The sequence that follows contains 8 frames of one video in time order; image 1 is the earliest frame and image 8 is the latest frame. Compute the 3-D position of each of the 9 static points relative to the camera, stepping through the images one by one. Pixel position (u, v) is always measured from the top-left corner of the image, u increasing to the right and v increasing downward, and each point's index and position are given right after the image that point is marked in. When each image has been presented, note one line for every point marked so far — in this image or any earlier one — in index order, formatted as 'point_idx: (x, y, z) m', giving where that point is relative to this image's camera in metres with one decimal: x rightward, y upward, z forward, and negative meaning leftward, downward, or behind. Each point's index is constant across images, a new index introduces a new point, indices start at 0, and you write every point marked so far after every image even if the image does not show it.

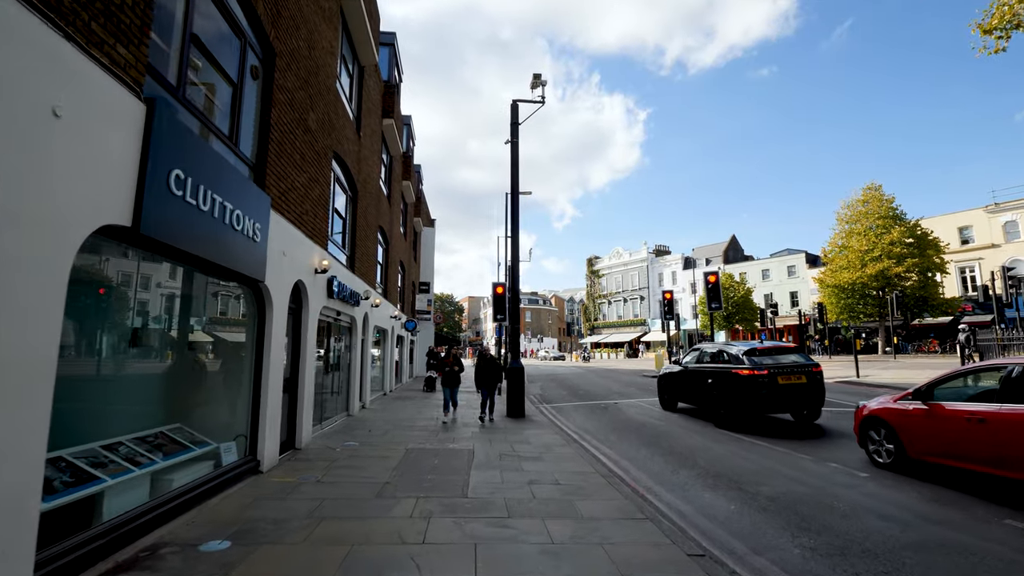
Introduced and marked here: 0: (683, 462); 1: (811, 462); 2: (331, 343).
0: (+2.4, -2.4, +7.3) m
1: (+4.1, -2.4, +7.1) m
2: (-3.5, -1.1, +10.0) m
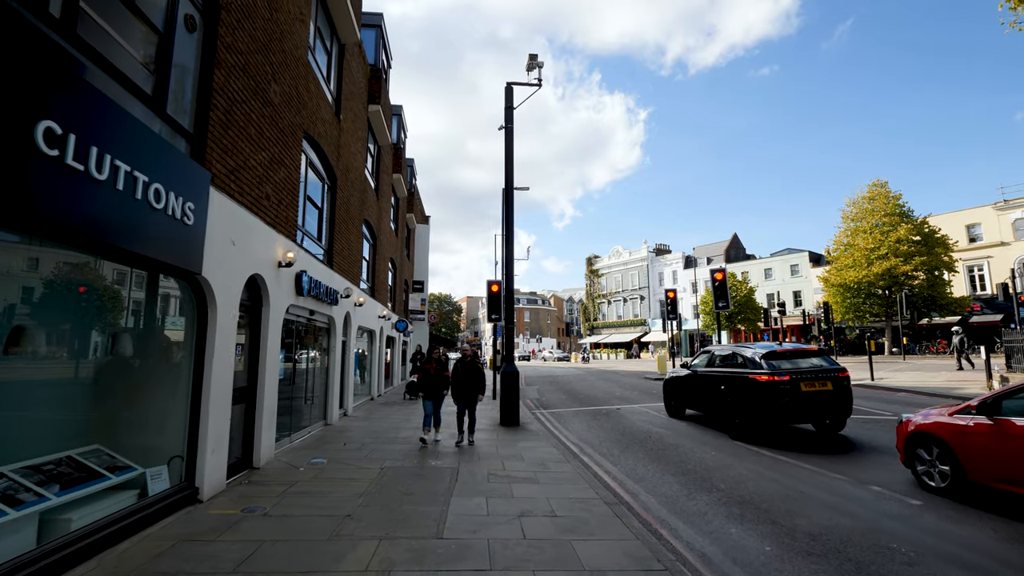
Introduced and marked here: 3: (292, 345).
0: (+2.3, -2.4, +6.3) m
1: (+4.0, -2.3, +6.1) m
2: (-3.6, -1.0, +9.1) m
3: (-3.6, -0.9, +8.5) m
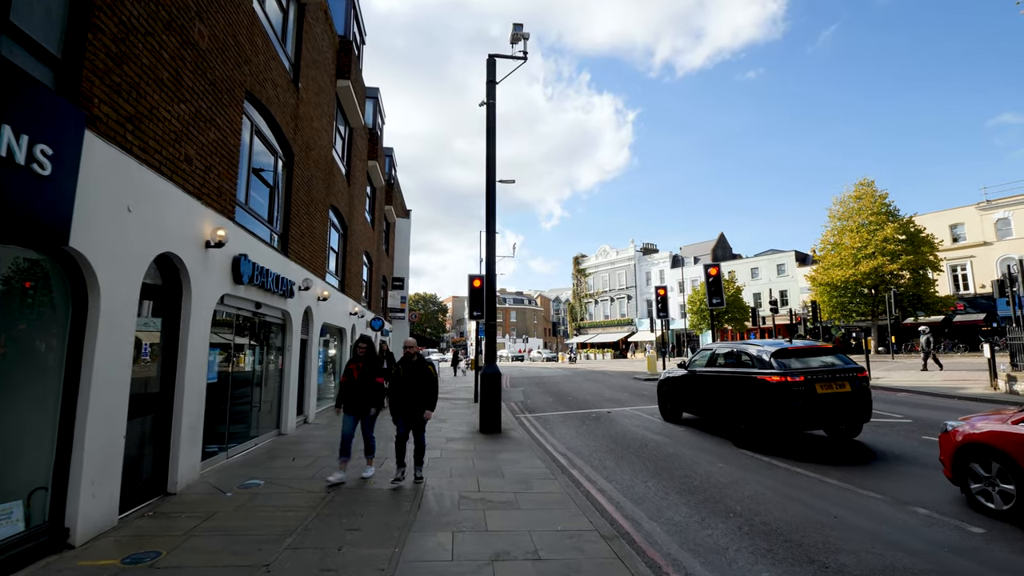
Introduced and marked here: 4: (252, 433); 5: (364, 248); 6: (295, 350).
0: (+2.0, -2.2, +5.3) m
1: (+3.7, -2.1, +5.1) m
2: (-4.0, -0.8, +7.9) m
3: (-3.9, -0.8, +7.3) m
4: (-4.1, -2.3, +8.2) m
5: (-5.1, +1.4, +17.7) m
6: (-4.0, -1.1, +9.5) m
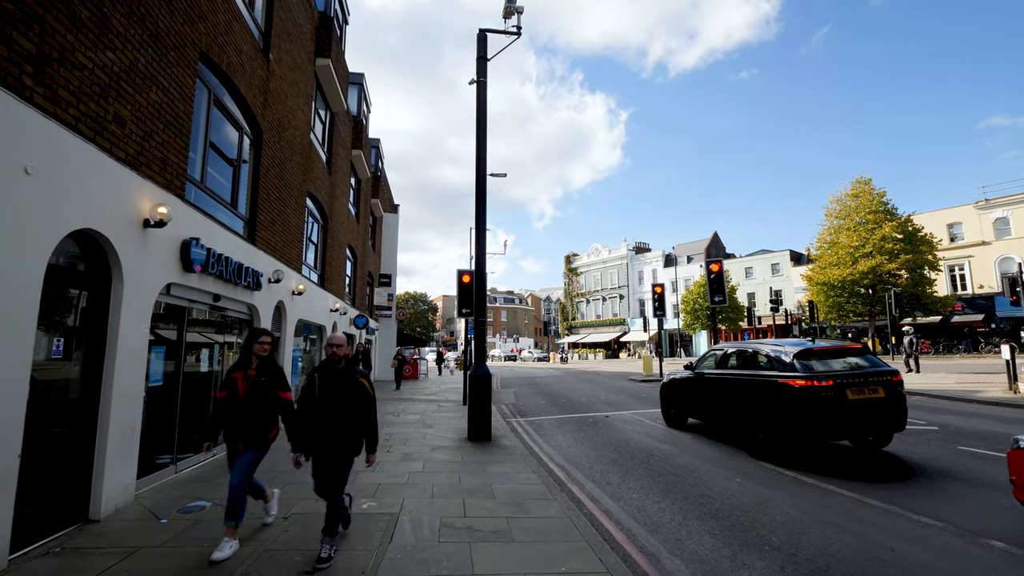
0: (+2.0, -2.1, +4.4) m
1: (+3.7, -2.1, +4.3) m
2: (-4.1, -0.7, +6.9) m
3: (-4.0, -0.6, +6.4) m
4: (-4.2, -2.2, +7.2) m
5: (-5.3, +1.5, +16.8) m
6: (-4.1, -1.0, +8.6) m
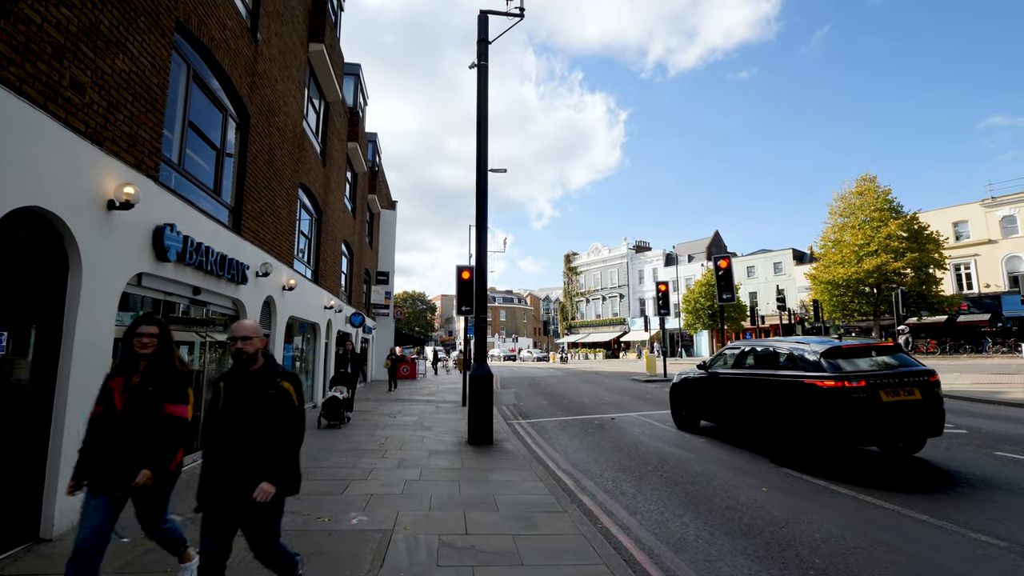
0: (+2.0, -2.0, +3.9) m
1: (+3.7, -2.0, +3.8) m
2: (-4.0, -0.6, +6.4) m
3: (-3.9, -0.5, +5.8) m
4: (-4.2, -2.1, +6.7) m
5: (-5.3, +1.6, +16.2) m
6: (-4.1, -0.9, +8.1) m
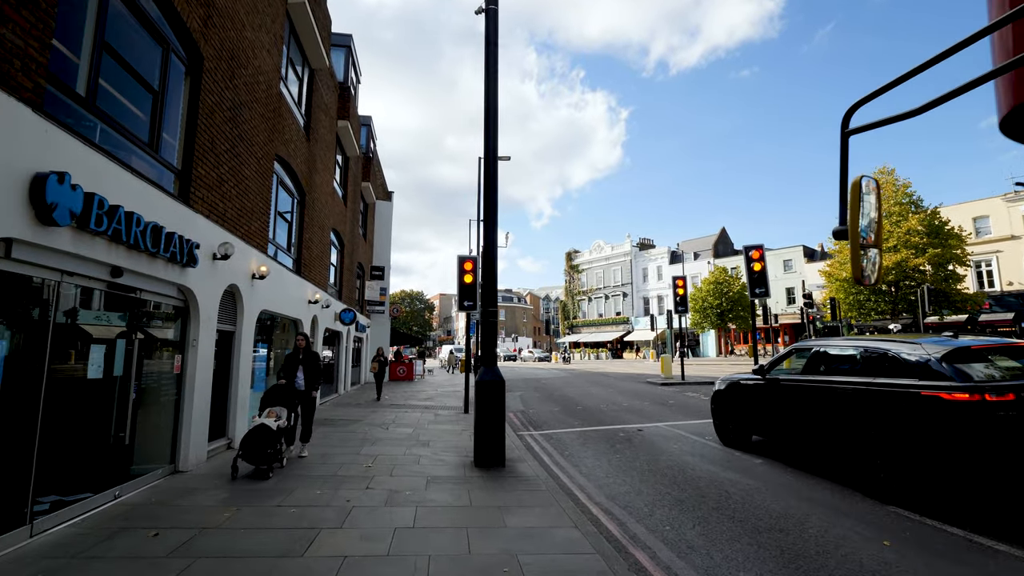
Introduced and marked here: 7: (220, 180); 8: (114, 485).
0: (+2.3, -1.9, +2.4) m
1: (+3.9, -1.8, +2.2) m
2: (-3.8, -0.4, +4.8) m
3: (-3.7, -0.4, +4.2) m
4: (-3.9, -1.9, +5.1) m
5: (-5.1, +1.8, +14.6) m
6: (-3.9, -0.7, +6.5) m
7: (-3.9, +1.4, +7.0) m
8: (-3.9, -2.0, +5.3) m
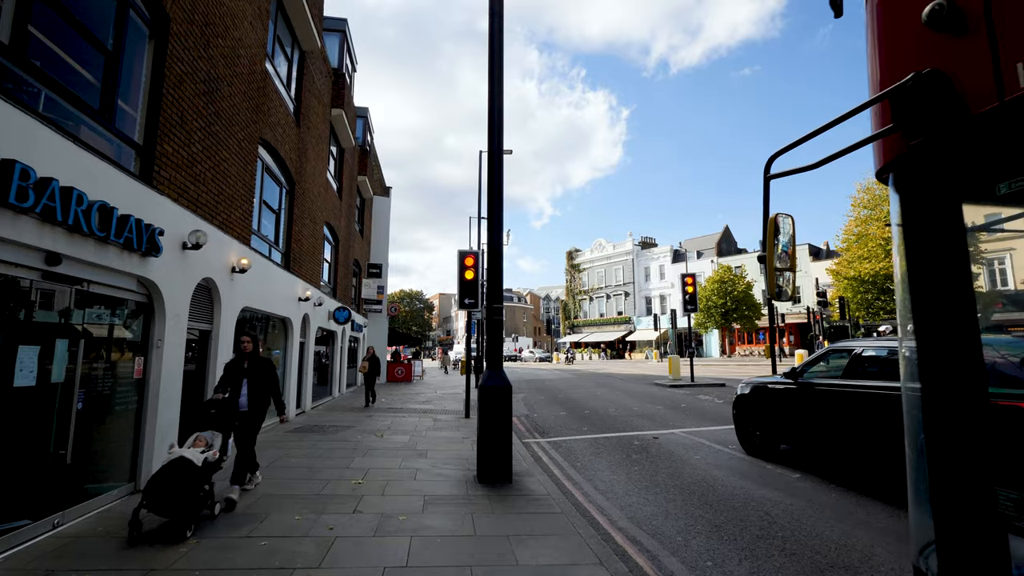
0: (+2.4, -1.8, +1.6) m
1: (+4.0, -1.7, +1.5) m
2: (-3.7, -0.4, +4.1) m
3: (-3.6, -0.3, +3.5) m
4: (-3.8, -1.8, +4.4) m
5: (-5.0, +1.9, +13.9) m
6: (-3.8, -0.7, +5.7) m
7: (-3.8, +1.5, +6.2) m
8: (-3.8, -1.9, +4.5) m
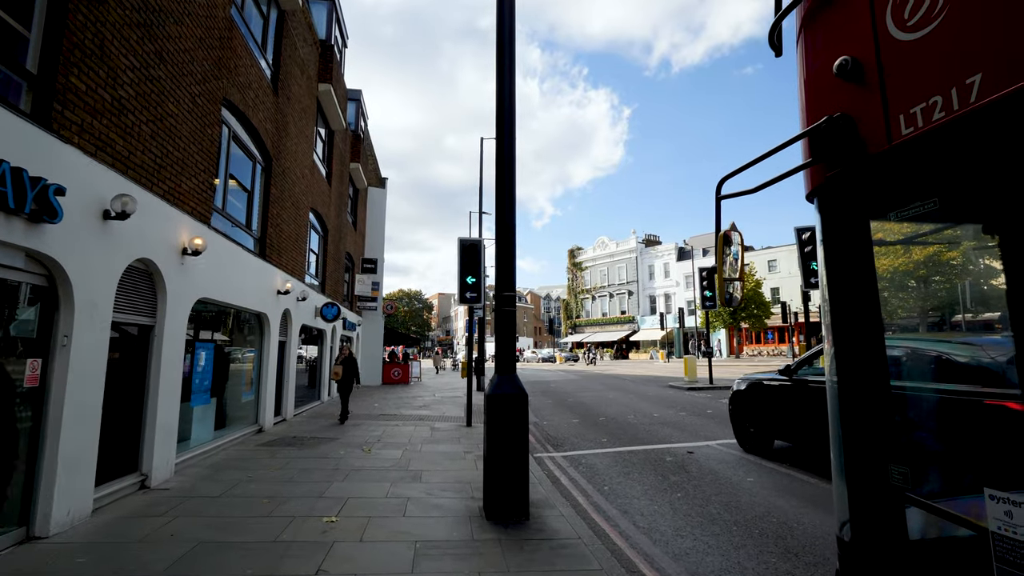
0: (+2.5, -1.6, +0.3) m
1: (+4.2, -1.6, +0.1) m
2: (-3.5, -0.2, +2.7) m
3: (-3.5, -0.1, +2.1) m
4: (-3.7, -1.6, +3.0) m
5: (-4.9, +2.0, +12.5) m
6: (-3.6, -0.5, +4.4) m
7: (-3.7, +1.7, +4.9) m
8: (-3.7, -1.7, +3.1) m
